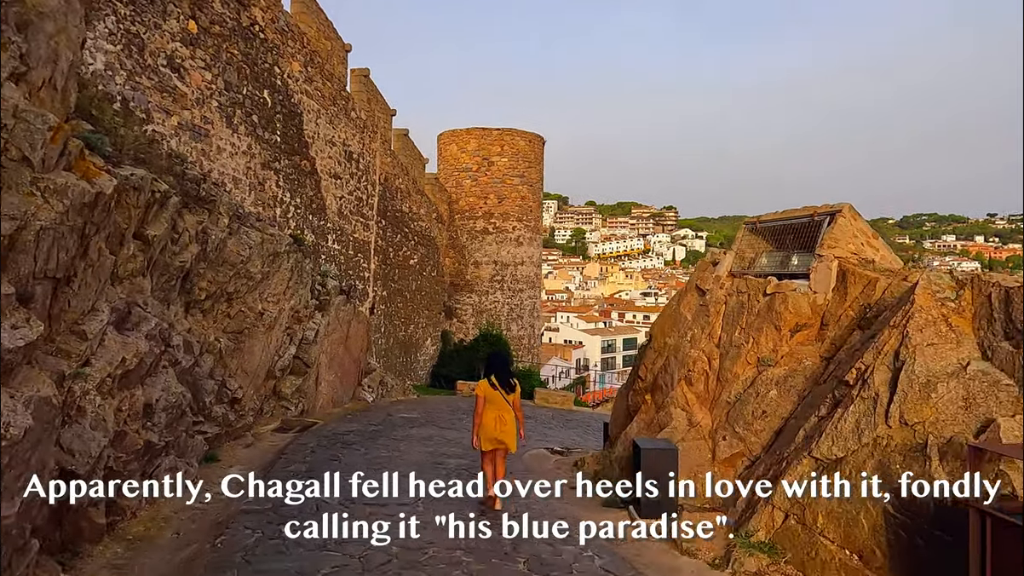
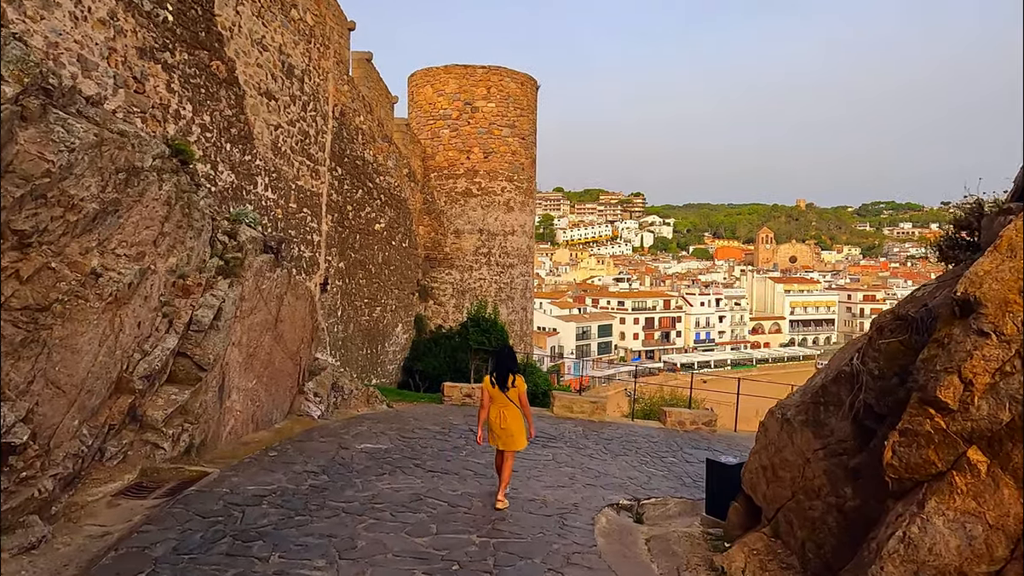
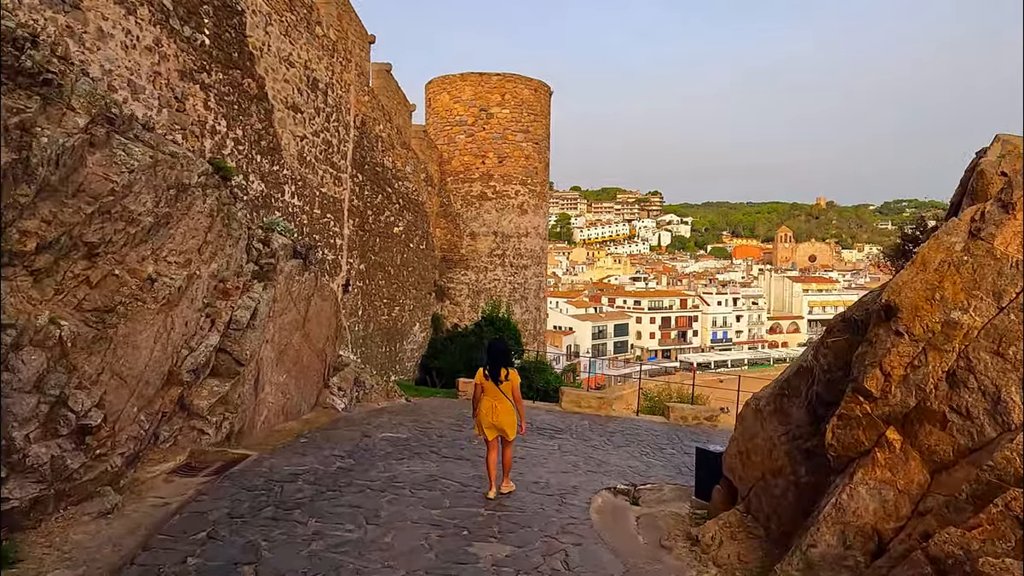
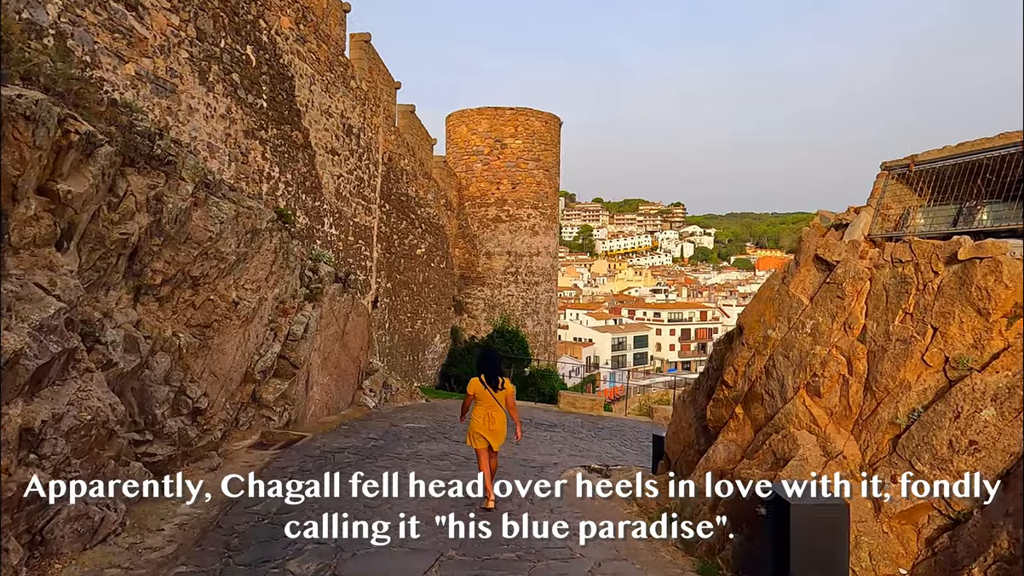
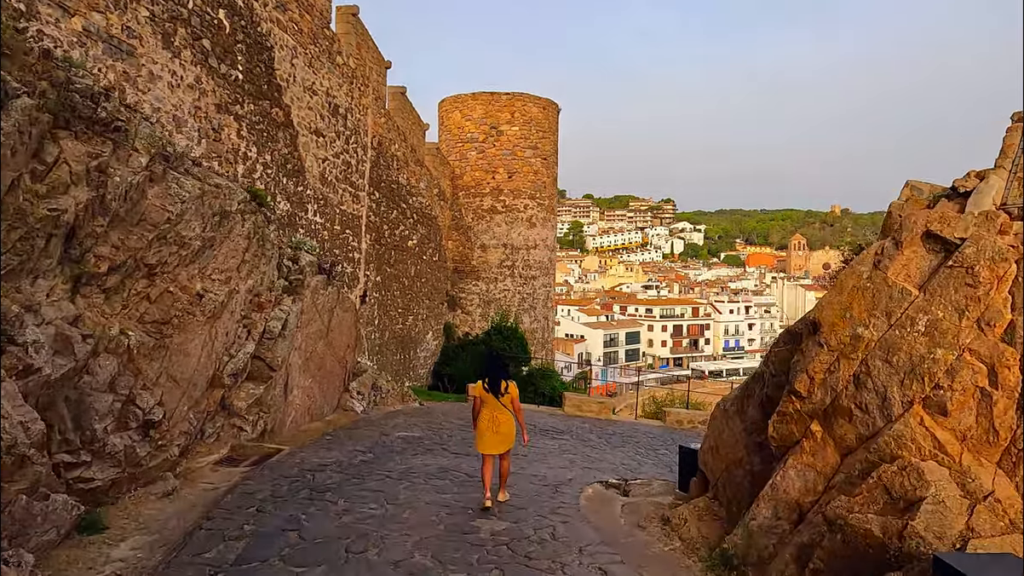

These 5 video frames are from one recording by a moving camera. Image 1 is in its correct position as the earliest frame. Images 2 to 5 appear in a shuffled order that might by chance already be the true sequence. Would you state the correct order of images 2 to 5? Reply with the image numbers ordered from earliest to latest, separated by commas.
4, 5, 3, 2
